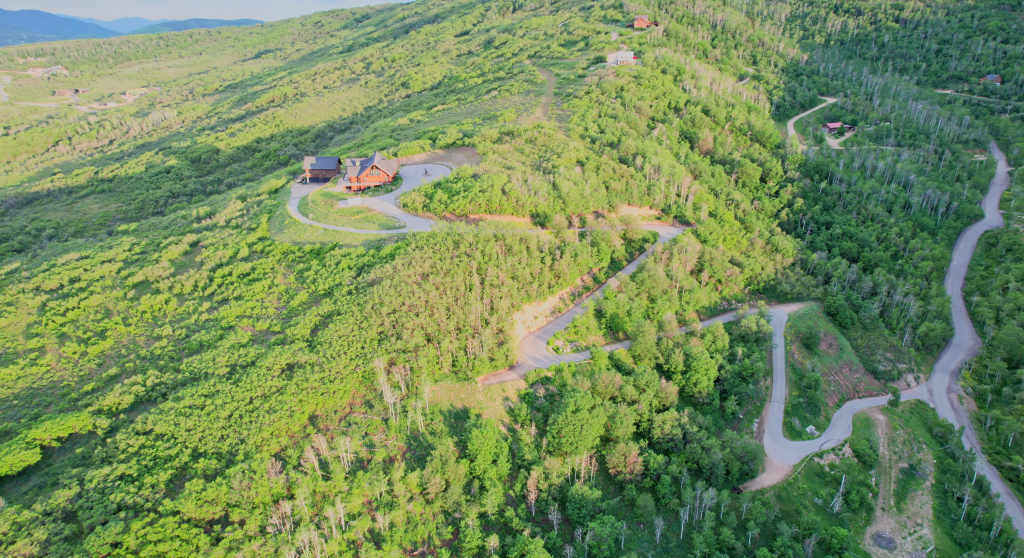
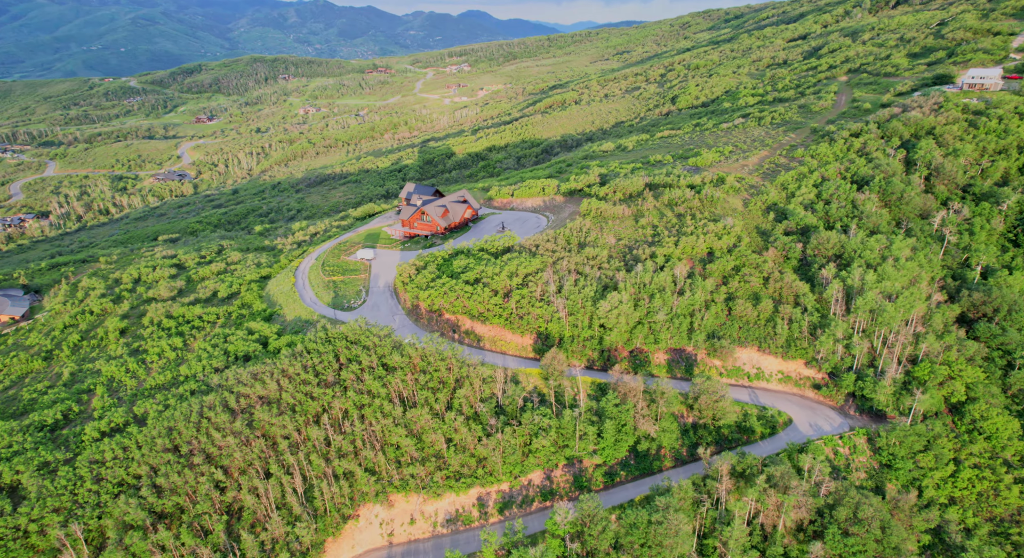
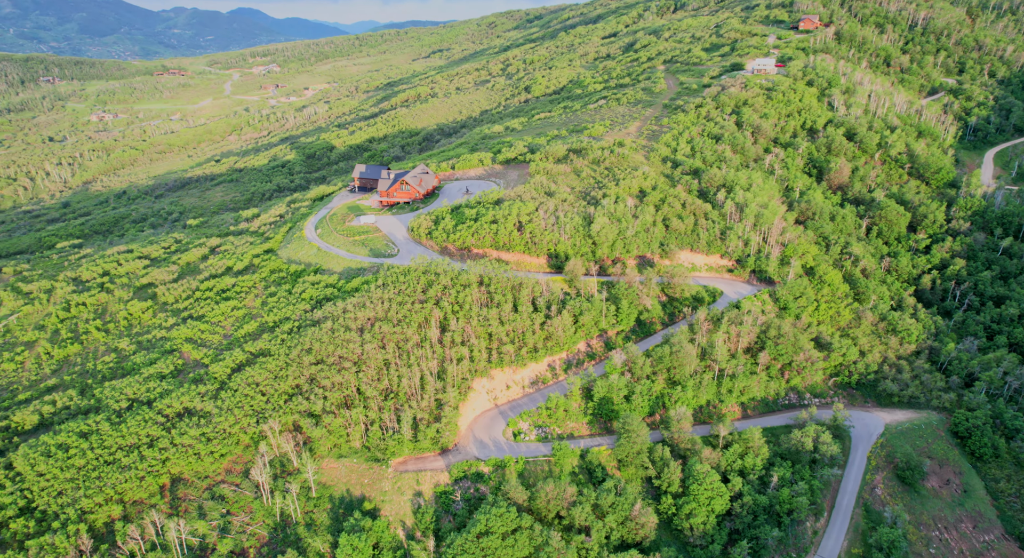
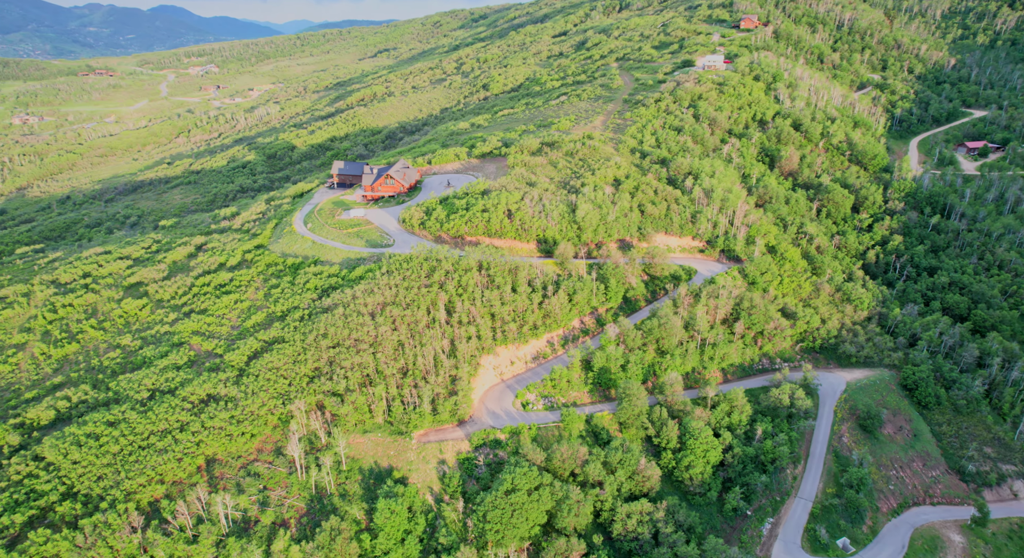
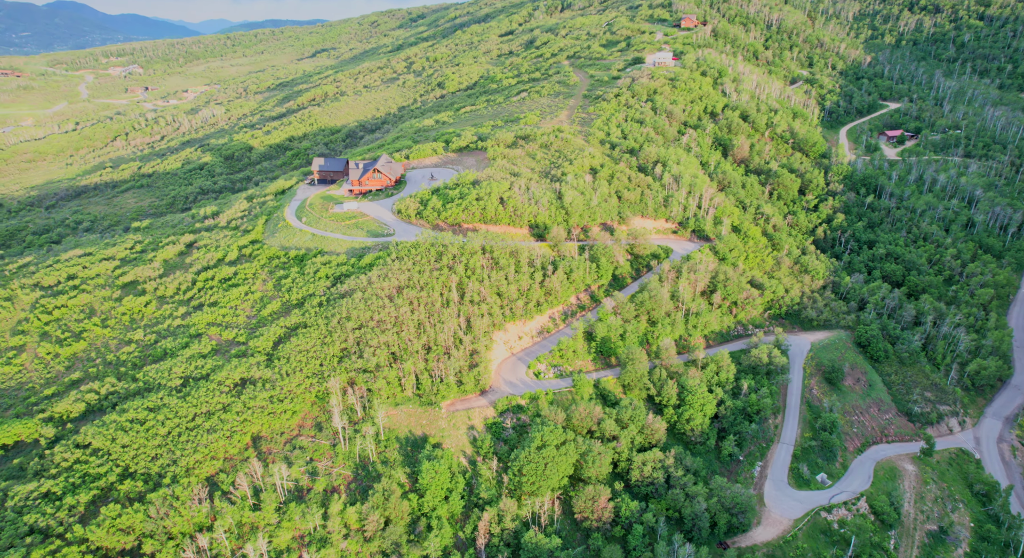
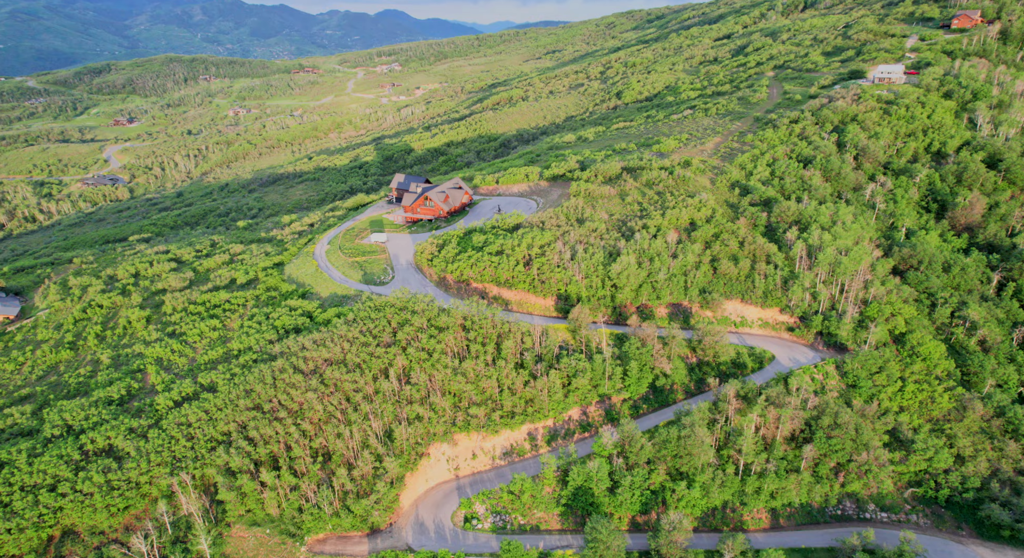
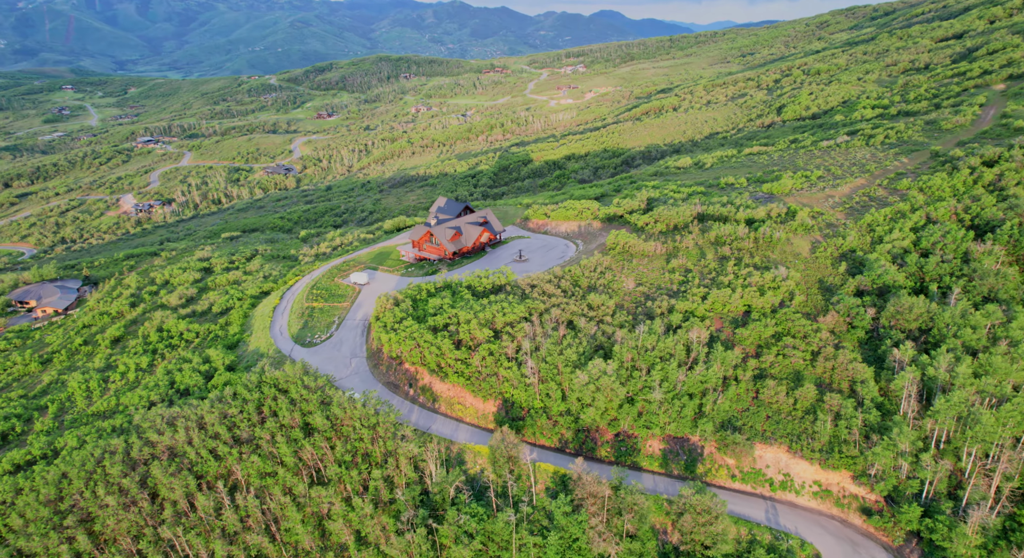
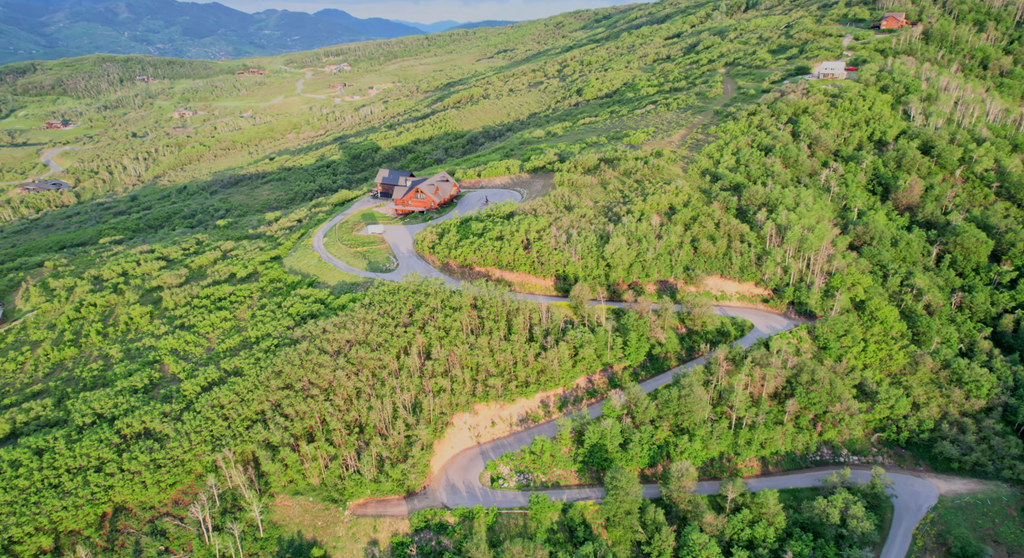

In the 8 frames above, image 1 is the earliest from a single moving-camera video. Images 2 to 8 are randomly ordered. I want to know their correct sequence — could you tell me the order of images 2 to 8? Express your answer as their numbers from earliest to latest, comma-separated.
5, 4, 3, 8, 6, 2, 7
